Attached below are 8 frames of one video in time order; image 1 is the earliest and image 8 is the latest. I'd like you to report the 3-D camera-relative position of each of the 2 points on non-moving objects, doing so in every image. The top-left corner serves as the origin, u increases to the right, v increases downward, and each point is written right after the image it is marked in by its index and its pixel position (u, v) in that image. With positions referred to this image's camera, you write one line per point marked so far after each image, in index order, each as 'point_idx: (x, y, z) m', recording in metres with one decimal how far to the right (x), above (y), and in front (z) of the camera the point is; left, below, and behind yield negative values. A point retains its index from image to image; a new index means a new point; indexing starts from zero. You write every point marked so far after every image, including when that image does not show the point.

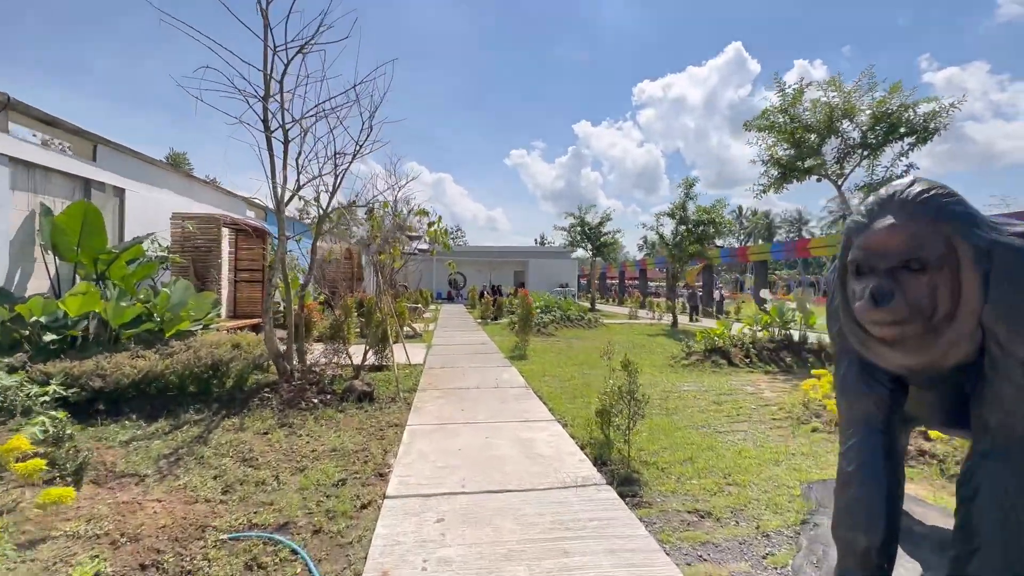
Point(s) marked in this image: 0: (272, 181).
0: (-3.0, +1.4, +5.7) m
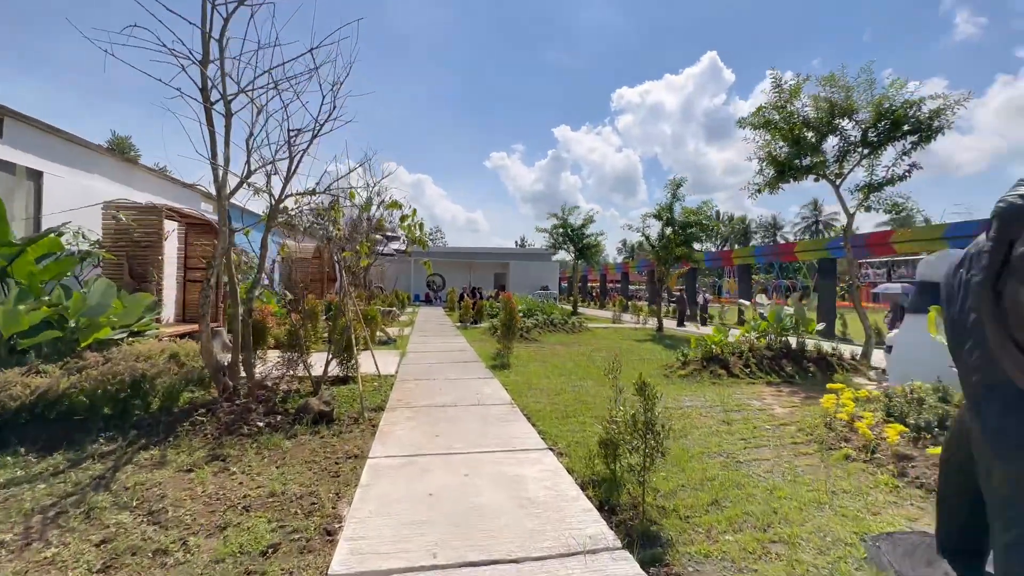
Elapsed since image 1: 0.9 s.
0: (-3.2, +1.3, +4.8) m
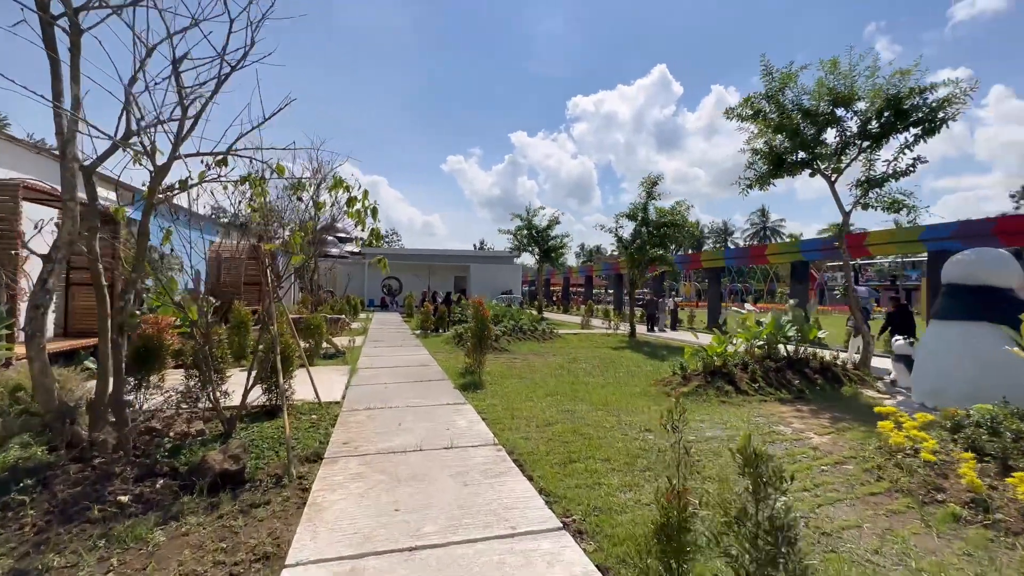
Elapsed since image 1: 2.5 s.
0: (-3.3, +1.3, +3.2) m
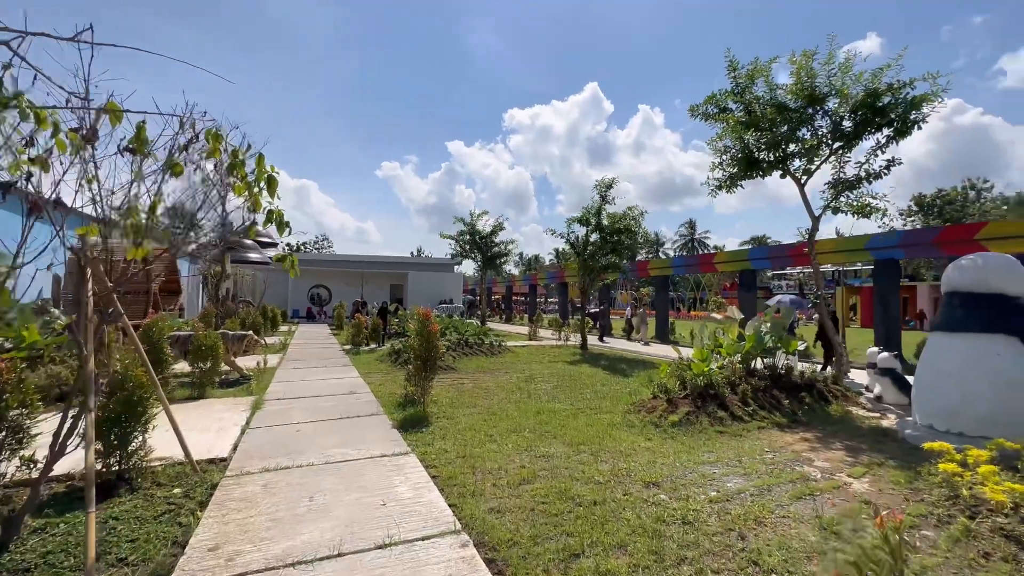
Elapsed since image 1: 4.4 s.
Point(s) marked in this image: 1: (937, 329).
0: (-3.3, +1.3, +1.5) m
1: (+5.1, -0.5, +5.4) m
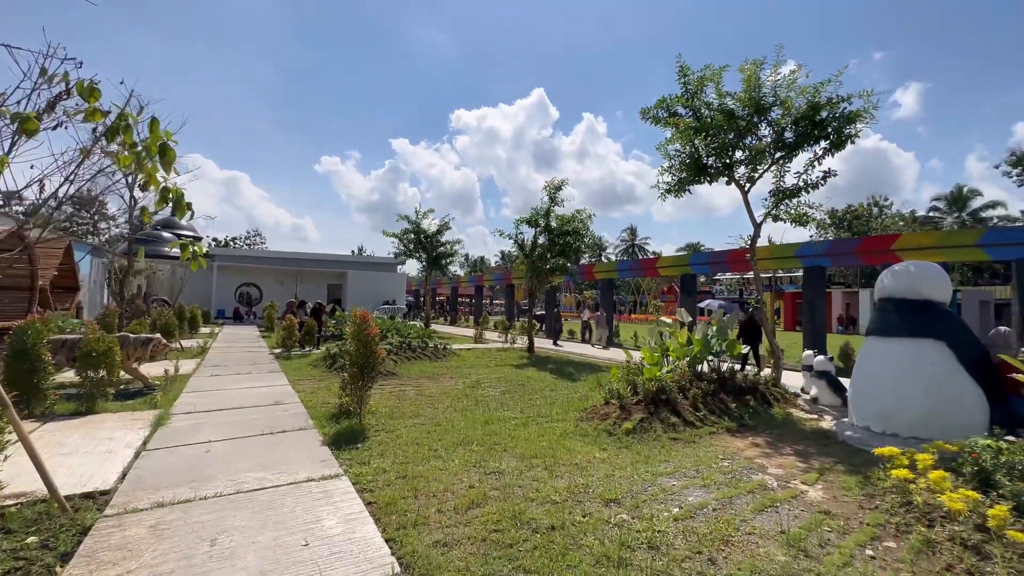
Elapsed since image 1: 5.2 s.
0: (-3.4, +1.3, +0.7) m
1: (+4.5, -0.6, +5.6) m
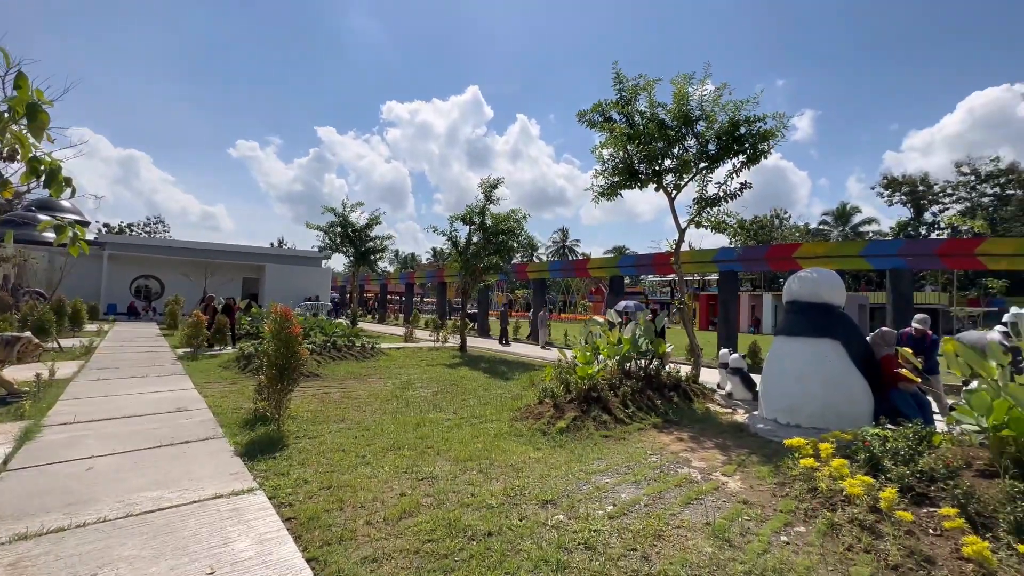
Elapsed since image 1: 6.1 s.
0: (-3.3, +1.4, +0.1) m
1: (+3.6, -0.6, +6.1) m
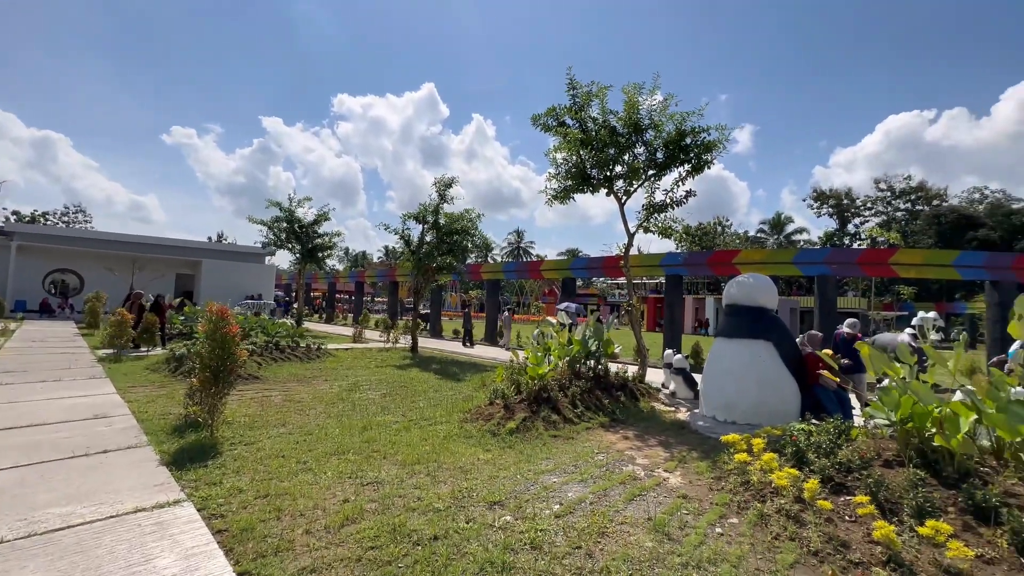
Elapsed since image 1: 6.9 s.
0: (-3.3, +1.4, -0.3) m
1: (+3.0, -0.7, +6.4) m
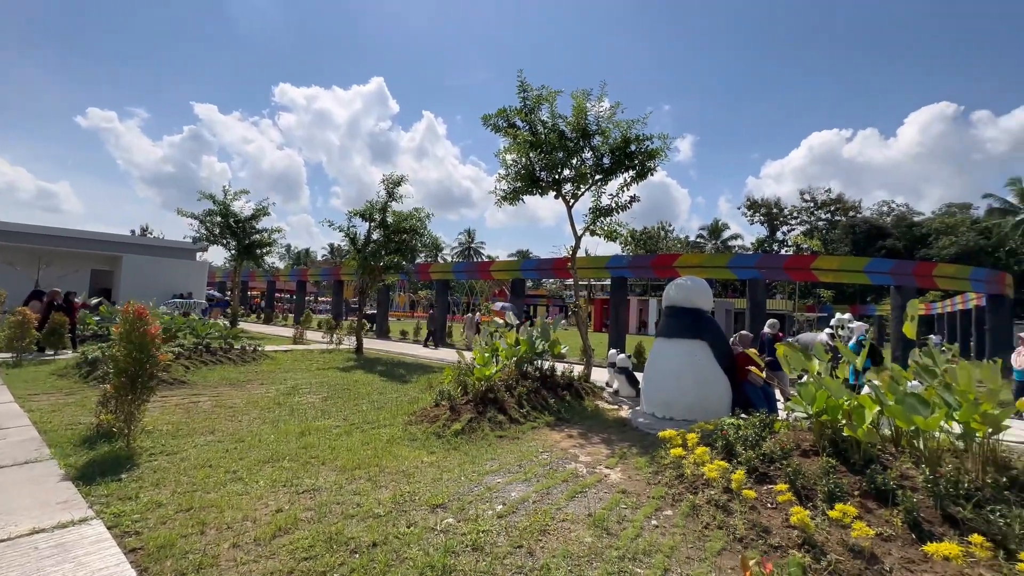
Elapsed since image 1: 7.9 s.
0: (-3.3, +1.5, -0.6) m
1: (+2.2, -0.7, +6.7) m
